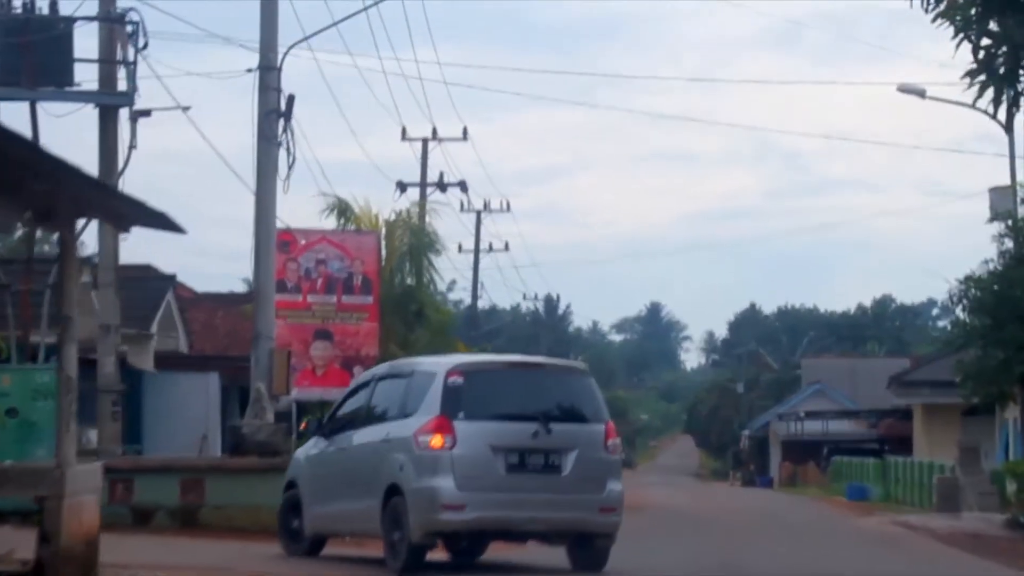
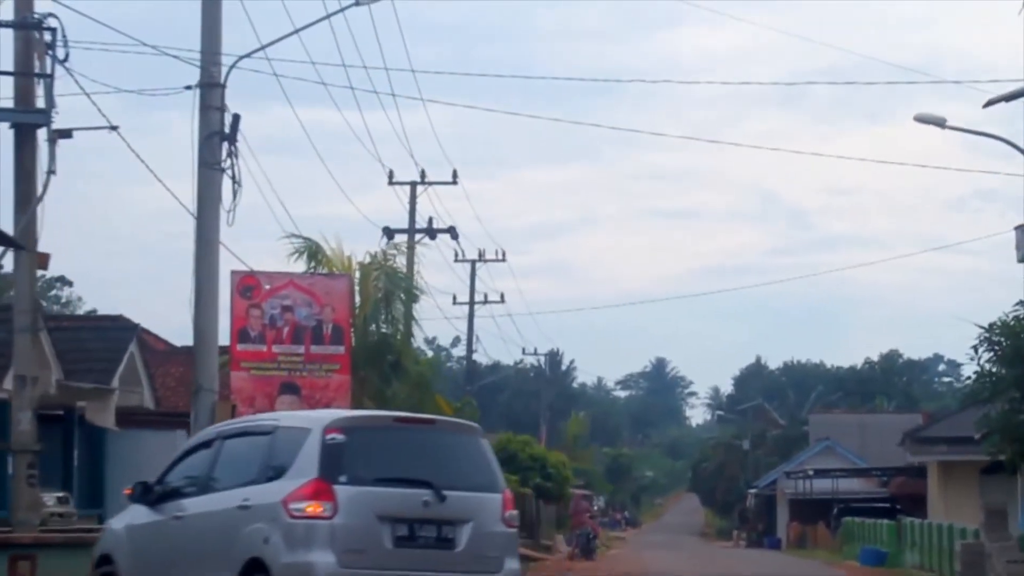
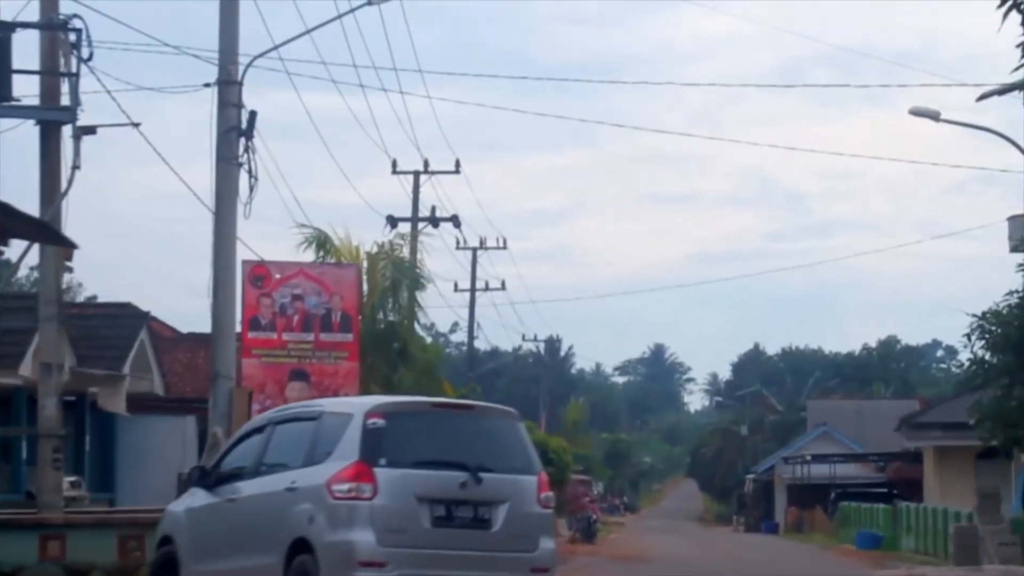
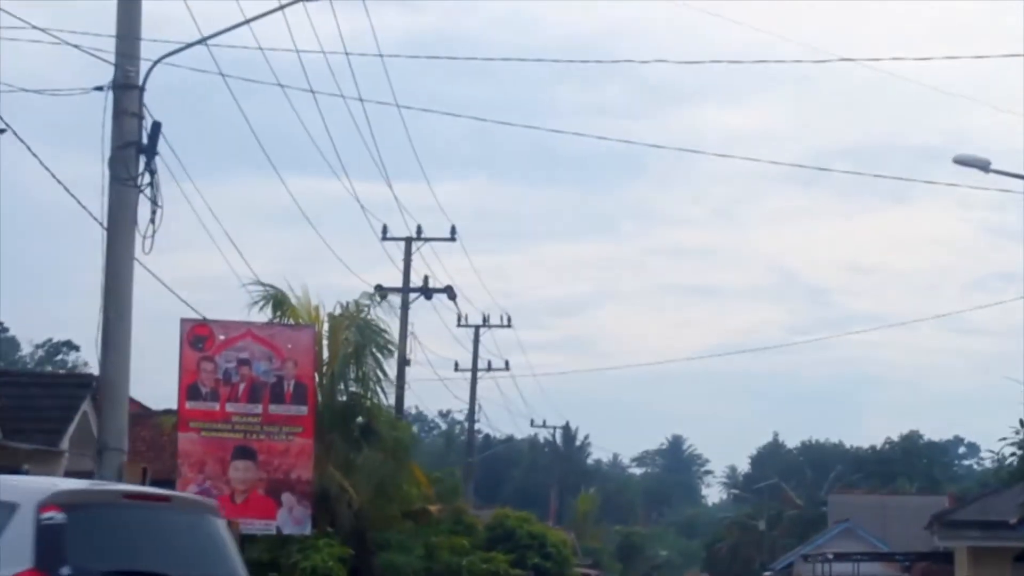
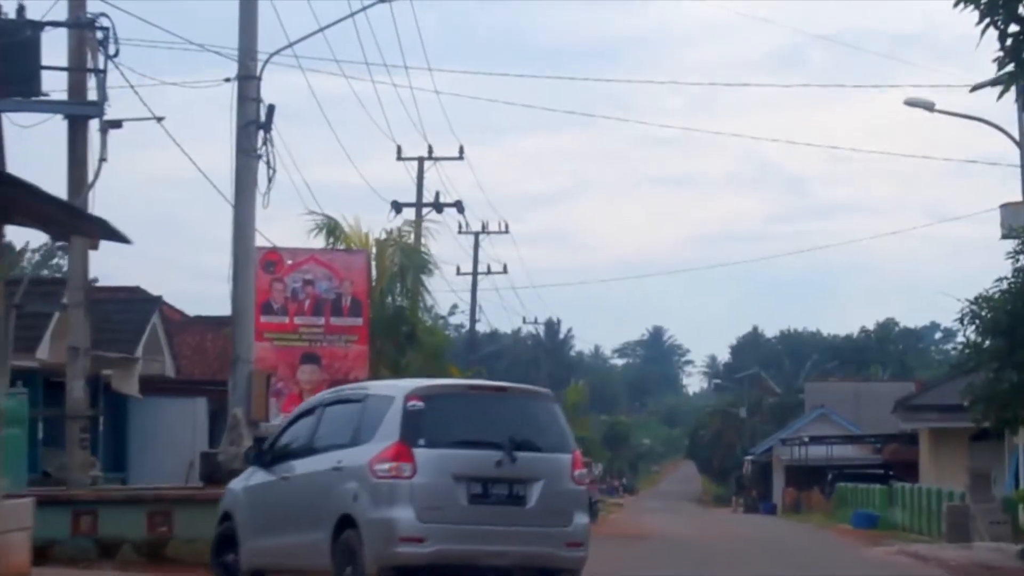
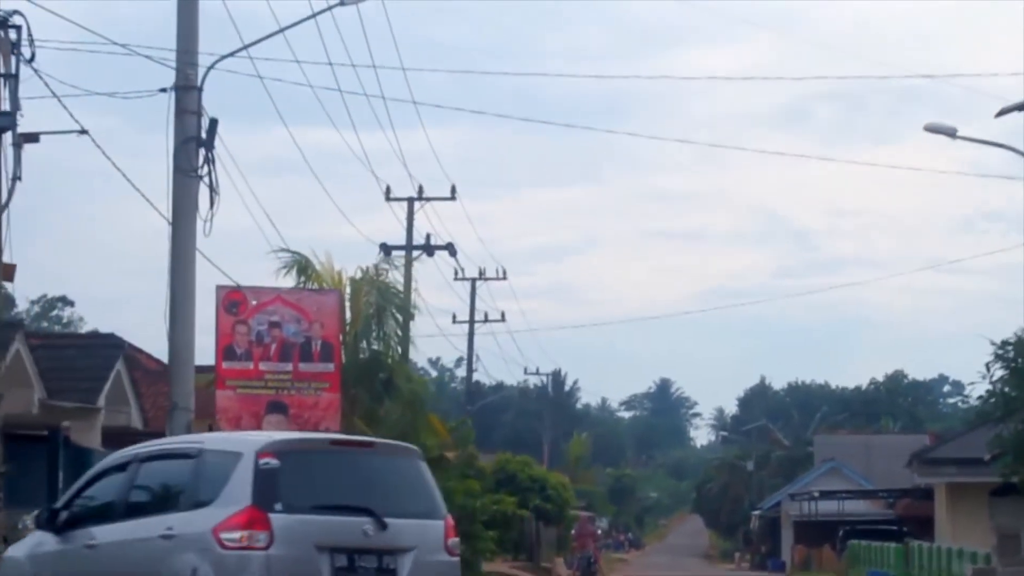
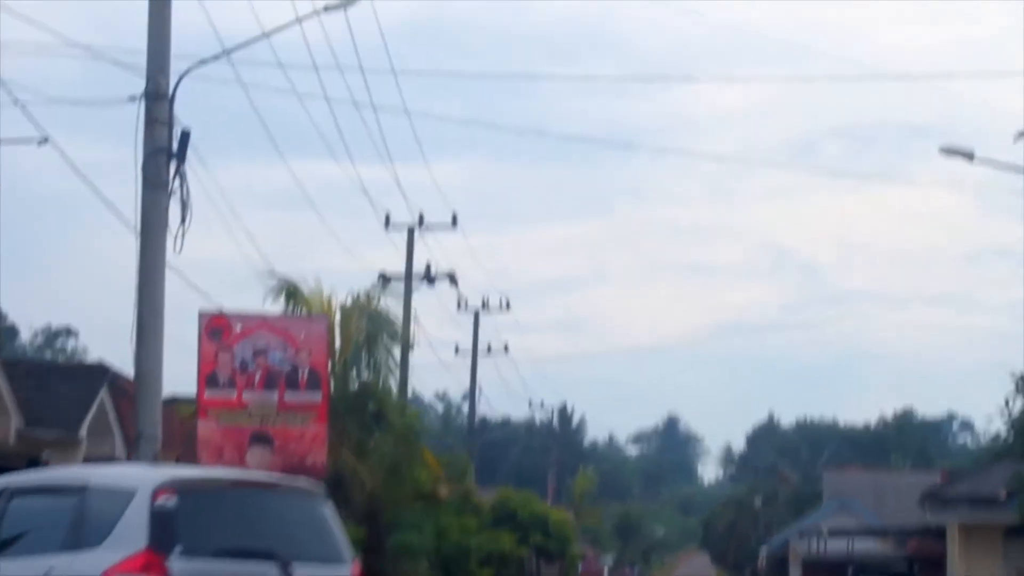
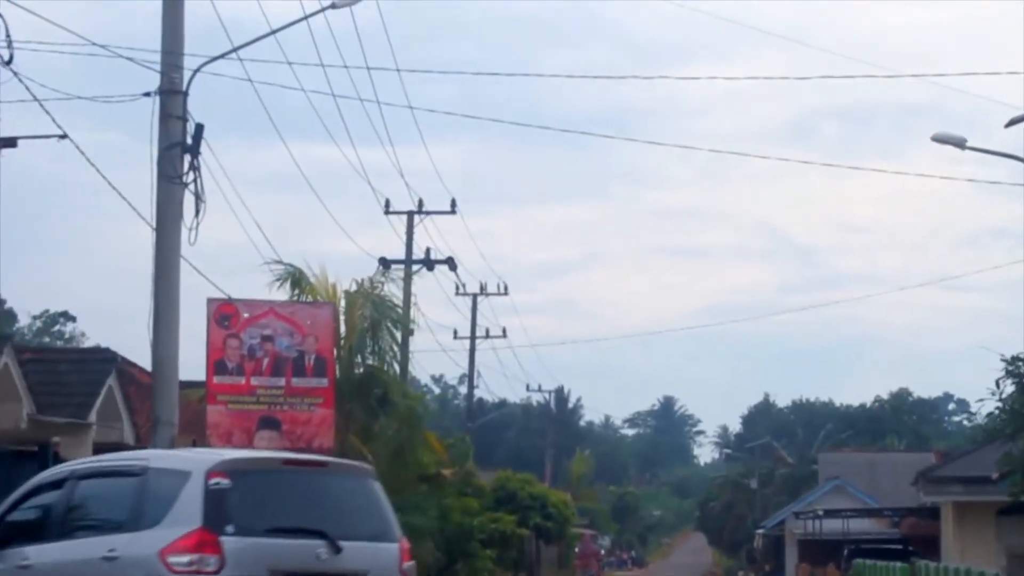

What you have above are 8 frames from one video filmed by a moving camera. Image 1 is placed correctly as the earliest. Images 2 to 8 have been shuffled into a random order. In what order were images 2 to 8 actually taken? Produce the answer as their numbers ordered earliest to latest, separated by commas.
5, 3, 2, 6, 8, 7, 4
